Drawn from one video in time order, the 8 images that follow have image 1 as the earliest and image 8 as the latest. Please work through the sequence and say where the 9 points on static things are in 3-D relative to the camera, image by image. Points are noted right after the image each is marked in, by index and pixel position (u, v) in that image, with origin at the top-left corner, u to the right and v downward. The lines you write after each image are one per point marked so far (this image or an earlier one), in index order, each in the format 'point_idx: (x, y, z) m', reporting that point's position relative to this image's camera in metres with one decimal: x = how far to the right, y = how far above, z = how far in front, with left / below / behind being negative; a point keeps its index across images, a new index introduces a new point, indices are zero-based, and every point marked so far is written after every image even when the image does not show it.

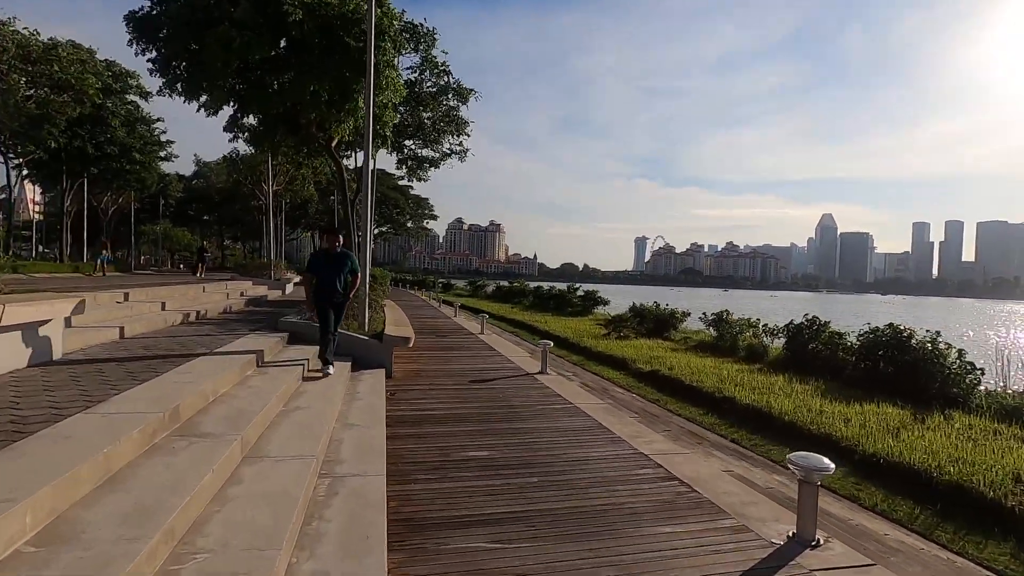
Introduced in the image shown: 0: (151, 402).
0: (-2.6, -0.8, +3.9) m
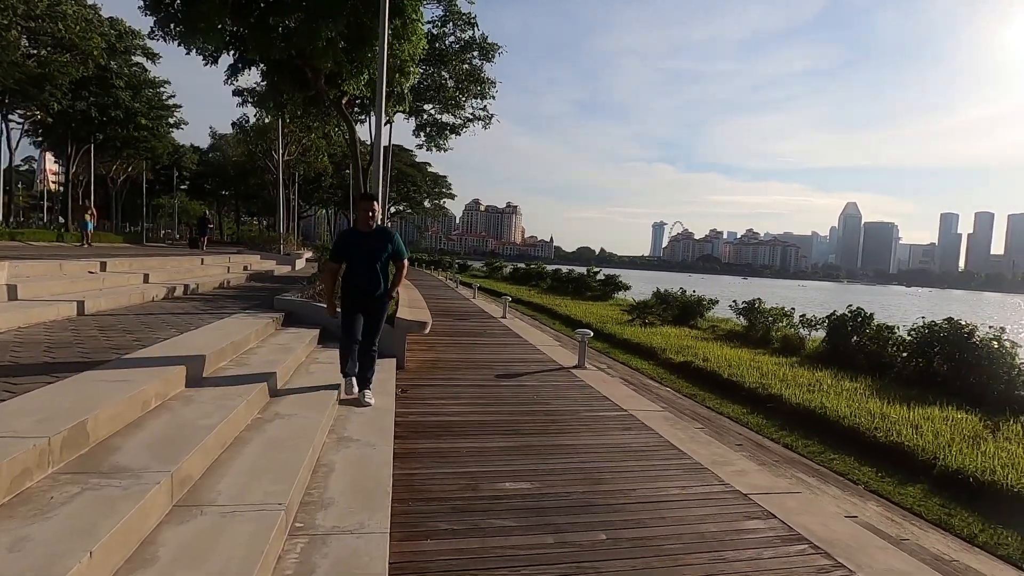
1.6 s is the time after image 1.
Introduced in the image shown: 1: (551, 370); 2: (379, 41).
0: (-2.3, -0.6, +2.6) m
1: (+0.6, -1.2, +7.6) m
2: (-2.5, +4.5, +9.5) m
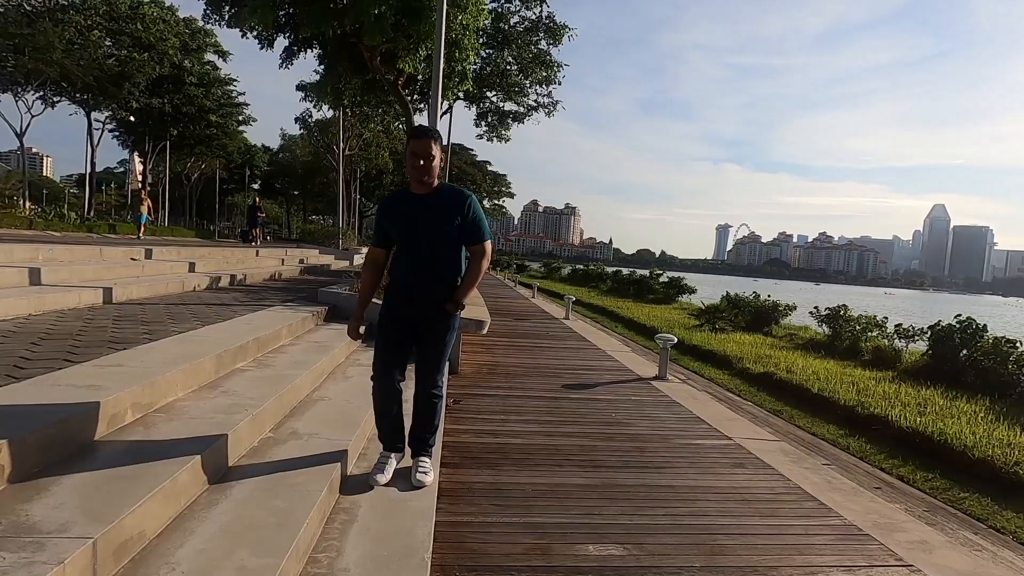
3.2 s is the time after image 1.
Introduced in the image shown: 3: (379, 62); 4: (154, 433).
0: (-2.0, -0.5, +1.9) m
1: (+1.4, -1.1, +6.5) m
2: (-1.3, +4.6, +8.7) m
3: (-2.7, +4.5, +10.6) m
4: (-1.7, -0.7, +2.5) m
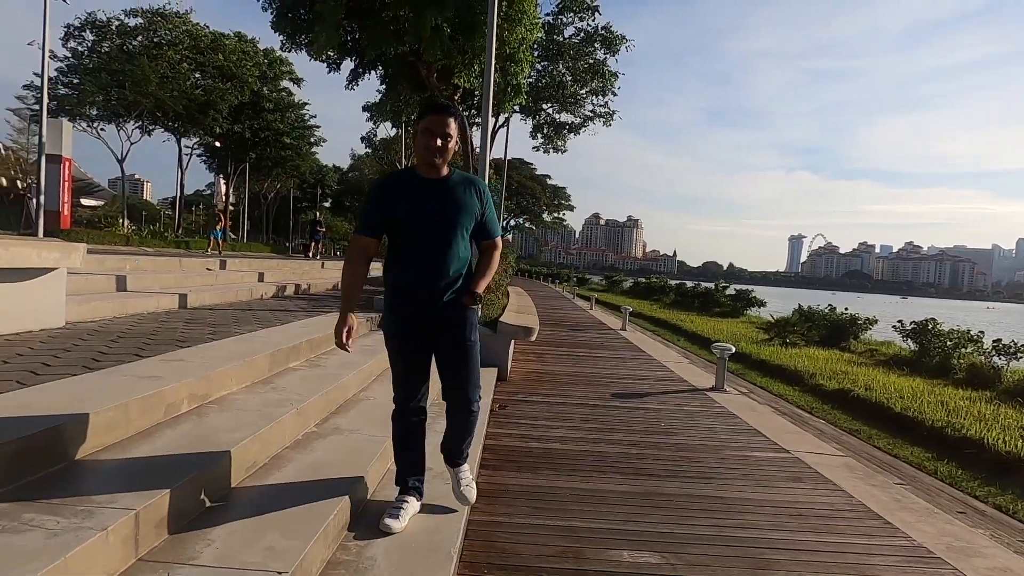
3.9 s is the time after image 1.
0: (-1.9, -0.5, +2.1) m
1: (+2.0, -1.2, +6.3) m
2: (-0.5, +4.4, +9.0) m
3: (-1.6, +4.3, +10.9) m
4: (-1.5, -0.7, +2.6) m
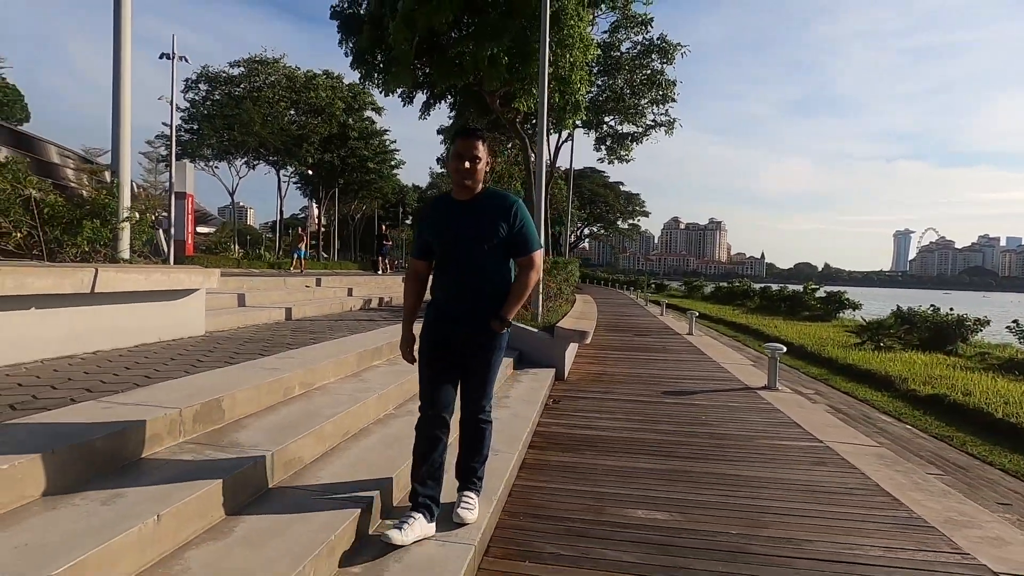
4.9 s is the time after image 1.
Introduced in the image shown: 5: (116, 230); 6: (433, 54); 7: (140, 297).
0: (-1.8, -0.6, +3.0) m
1: (+2.7, -1.3, +6.6) m
2: (+0.5, +4.3, +9.7) m
3: (-0.3, +4.1, +11.8) m
4: (-1.3, -0.7, +3.5) m
5: (-3.5, +0.5, +4.7) m
6: (-1.6, +4.8, +11.0) m
7: (-3.1, -0.1, +4.4) m
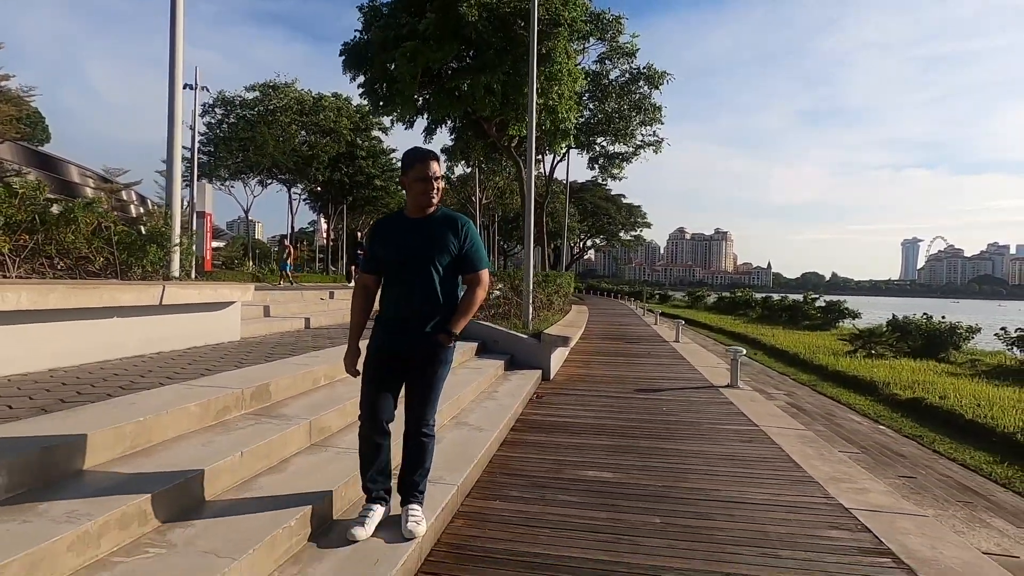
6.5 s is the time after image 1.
0: (-1.9, -0.7, +3.9) m
1: (+2.6, -1.4, +7.5) m
2: (+0.4, +4.1, +10.7) m
3: (-0.4, +3.8, +12.8) m
4: (-1.5, -0.8, +4.4) m
5: (-3.6, +0.4, +5.7) m
6: (-1.7, +4.5, +12.1) m
7: (-3.2, -0.2, +5.4) m
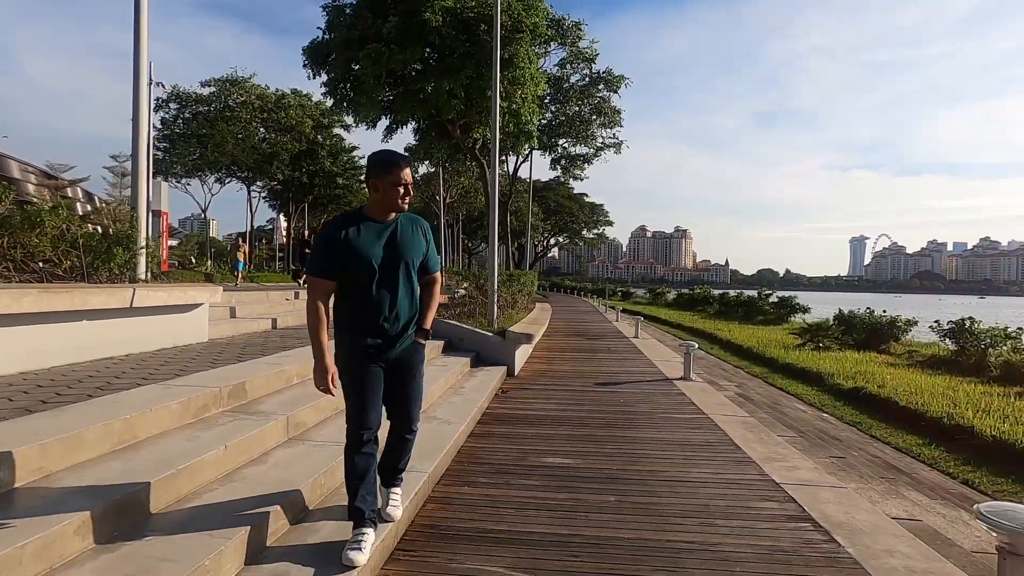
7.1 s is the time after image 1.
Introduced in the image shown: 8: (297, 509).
0: (-2.2, -0.7, +4.1) m
1: (+2.1, -1.4, +7.9) m
2: (-0.3, +4.1, +11.0) m
3: (-1.3, +3.8, +13.0) m
4: (-1.8, -0.9, +4.6) m
5: (-4.0, +0.3, +5.7) m
6: (-2.6, +4.5, +12.2) m
7: (-3.6, -0.2, +5.4) m
8: (-1.2, -1.2, +2.9) m
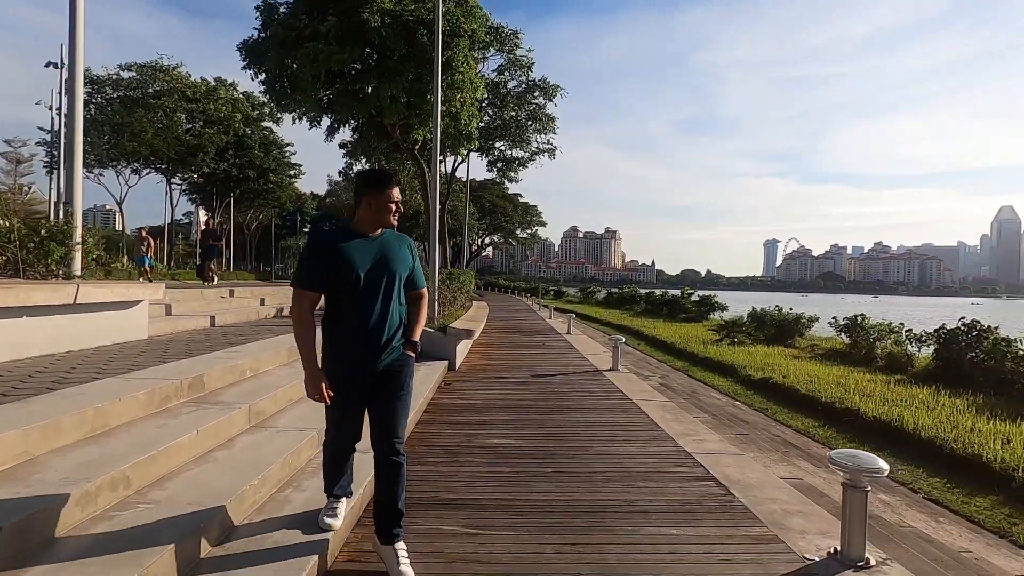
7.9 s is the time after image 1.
0: (-2.6, -0.7, +4.2) m
1: (+1.2, -1.3, +8.5) m
2: (-1.6, +4.1, +11.3) m
3: (-2.8, +3.9, +13.2) m
4: (-2.2, -0.8, +4.8) m
5: (-4.6, +0.4, +5.6) m
6: (-4.0, +4.6, +12.2) m
7: (-4.1, -0.2, +5.4) m
8: (-1.4, -1.2, +3.2) m
